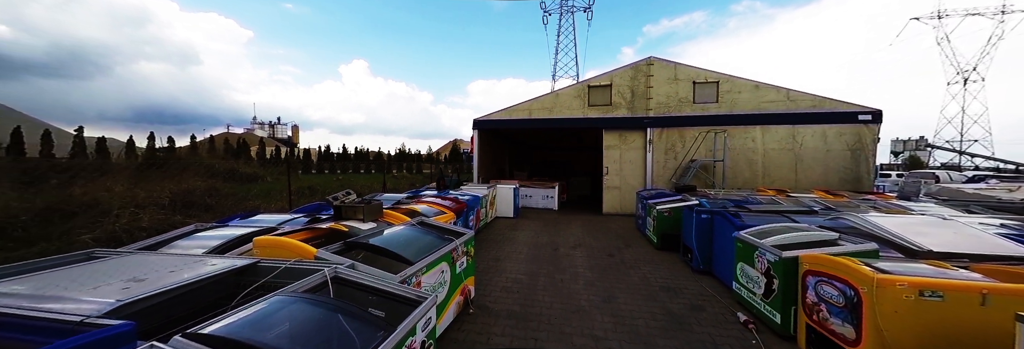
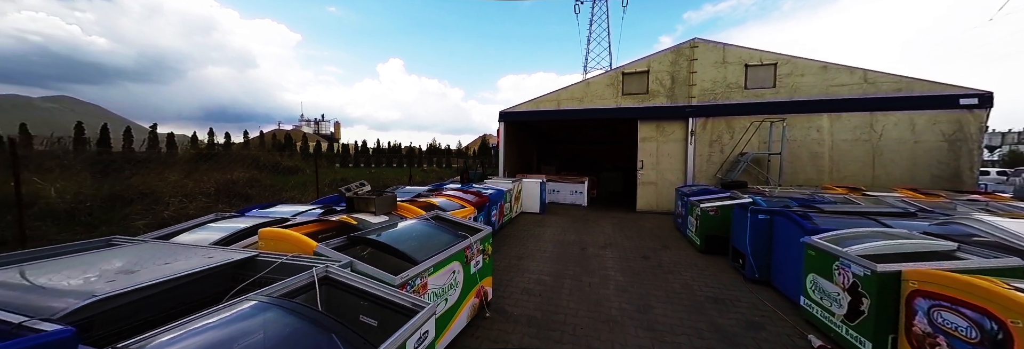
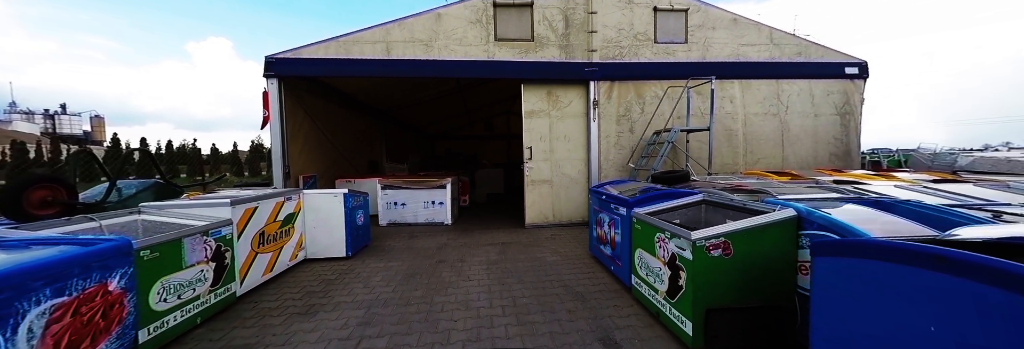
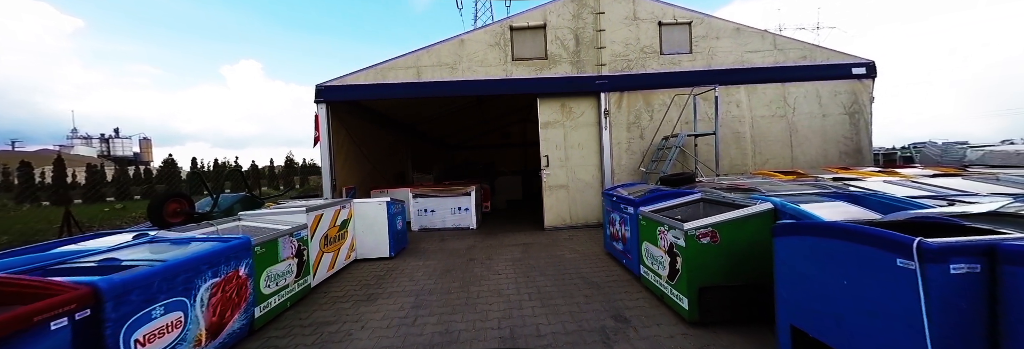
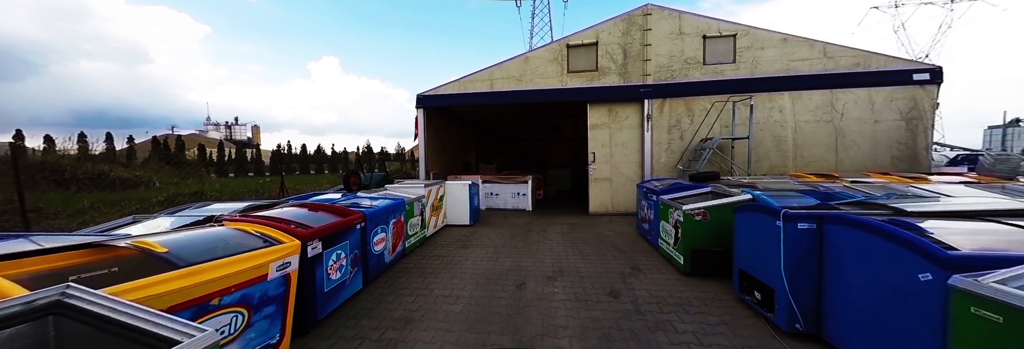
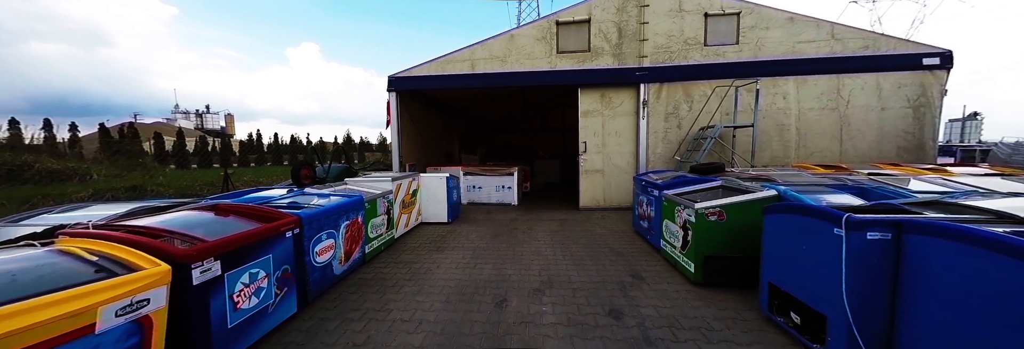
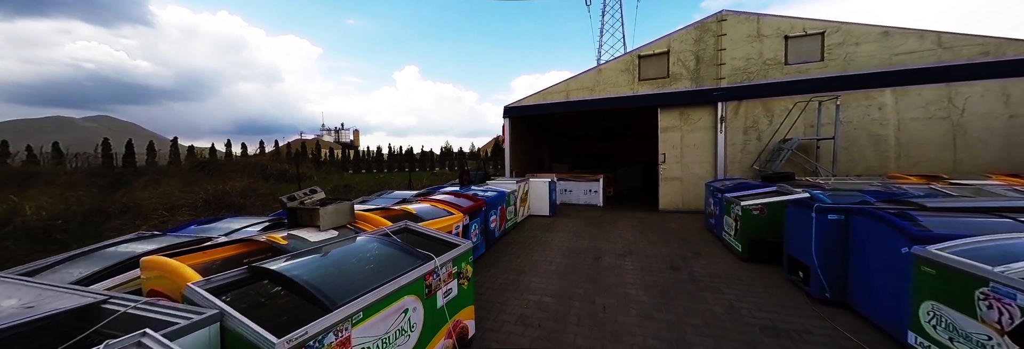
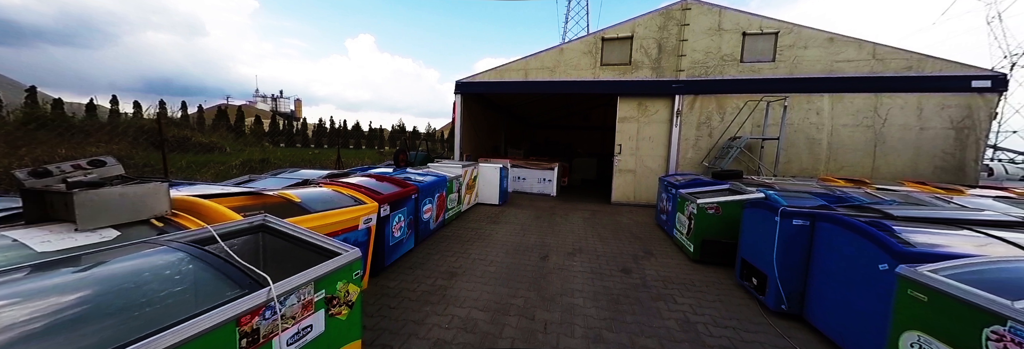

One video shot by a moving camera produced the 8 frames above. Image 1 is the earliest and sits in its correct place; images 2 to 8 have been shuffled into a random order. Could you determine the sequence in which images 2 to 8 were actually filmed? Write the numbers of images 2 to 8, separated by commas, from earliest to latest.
2, 7, 8, 5, 6, 4, 3
